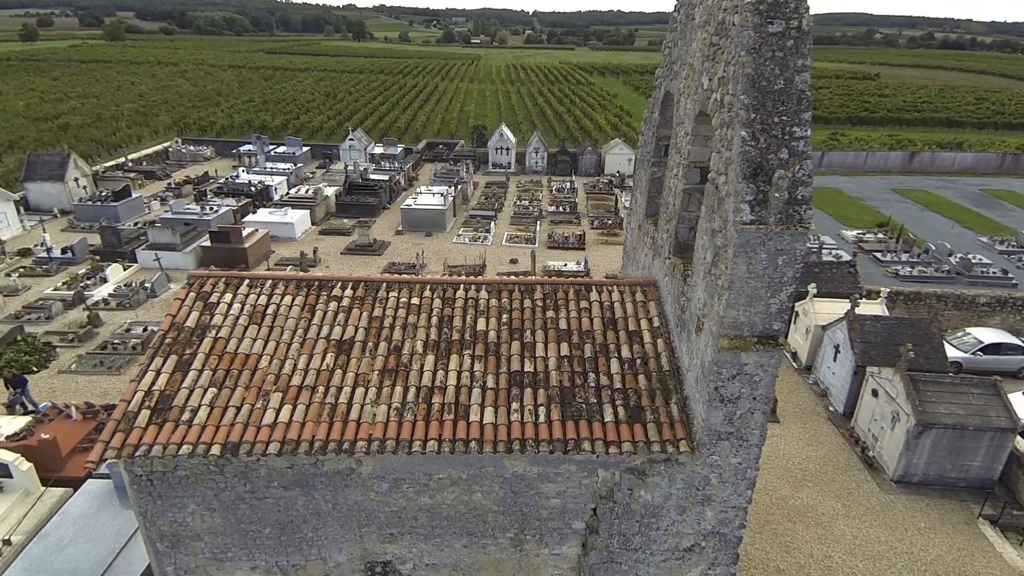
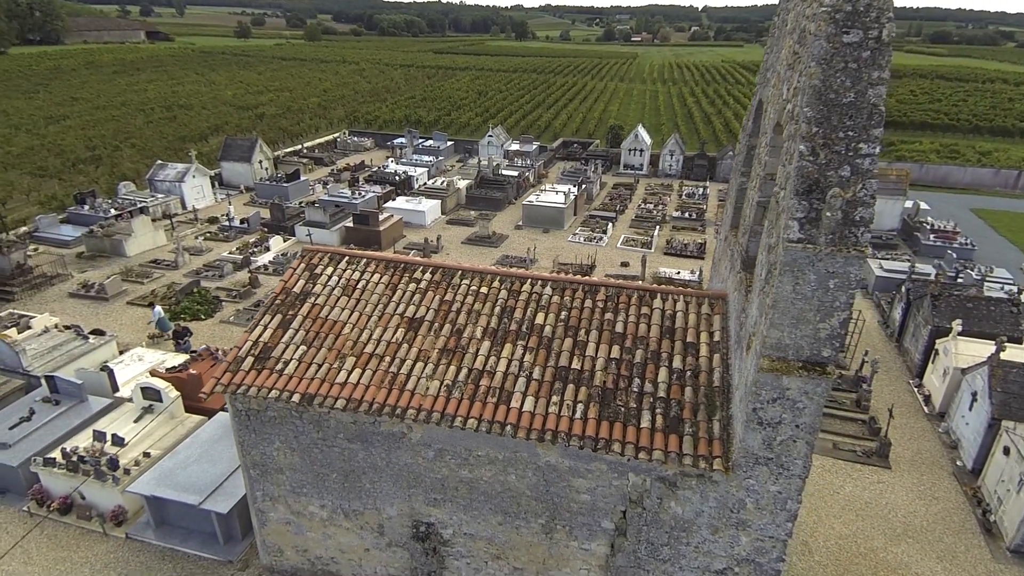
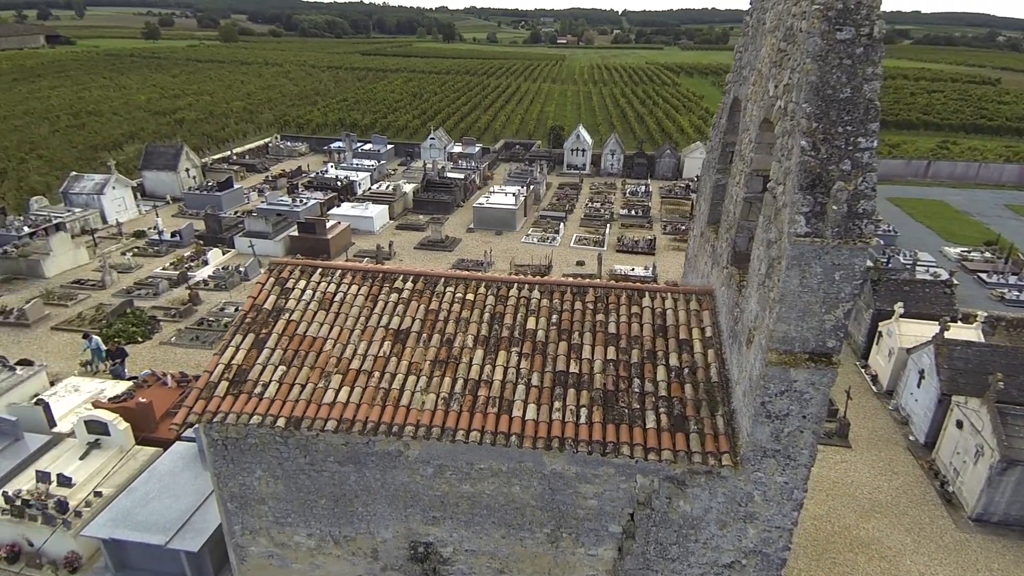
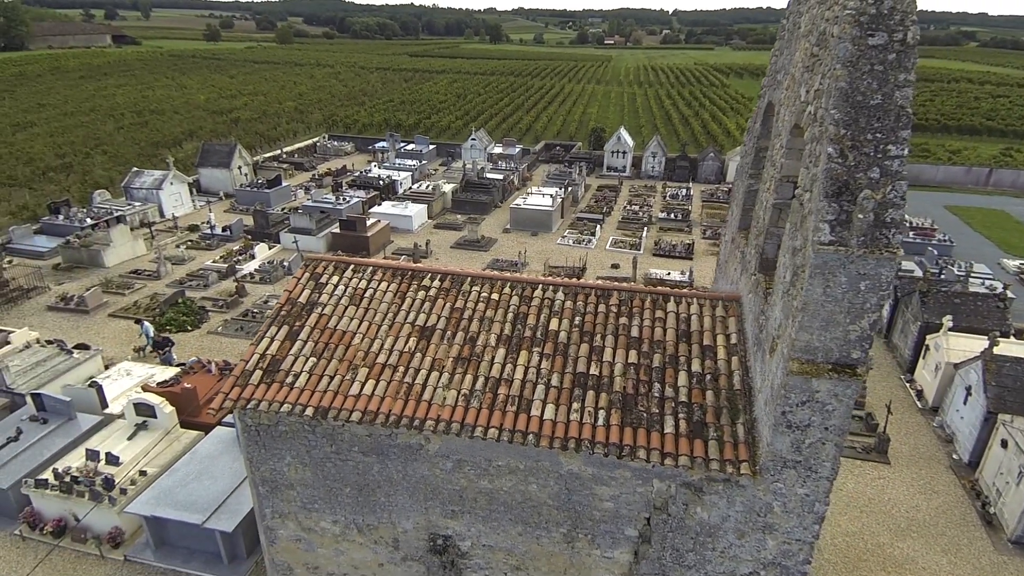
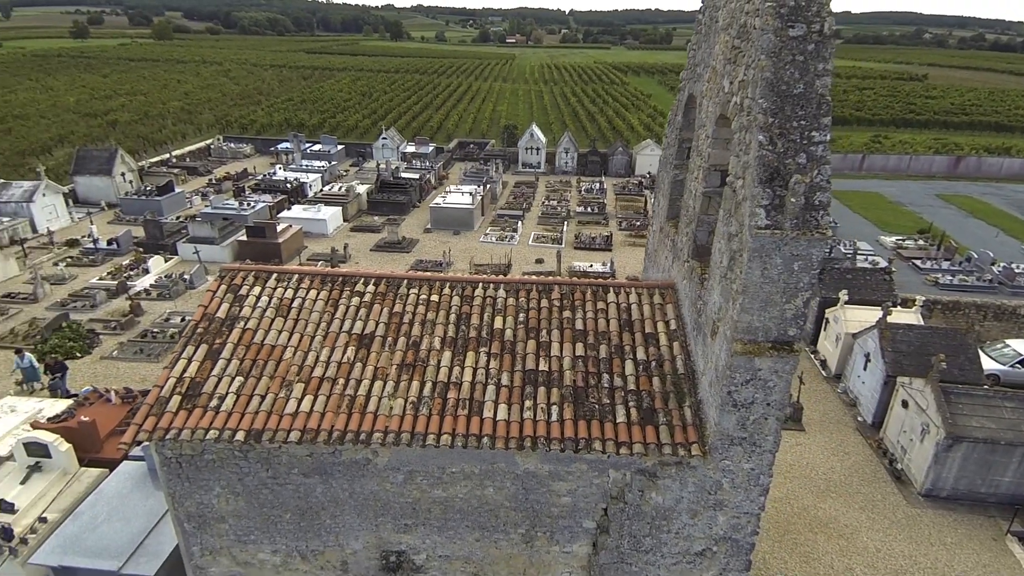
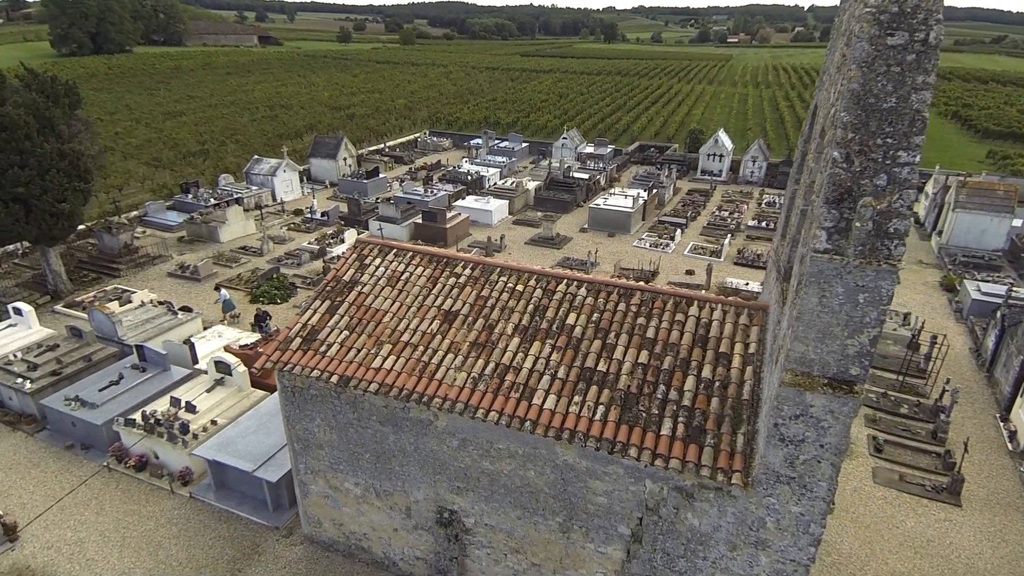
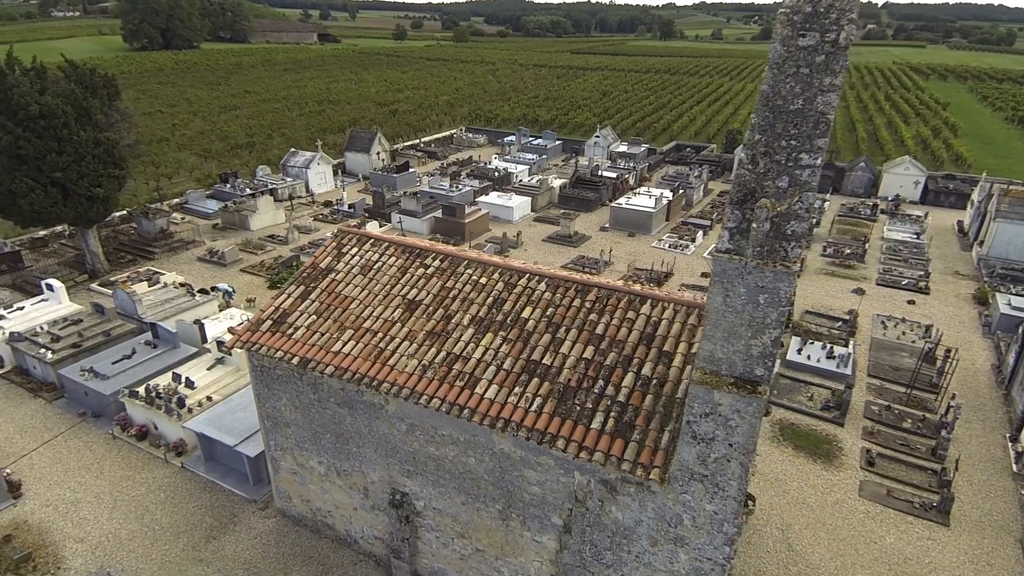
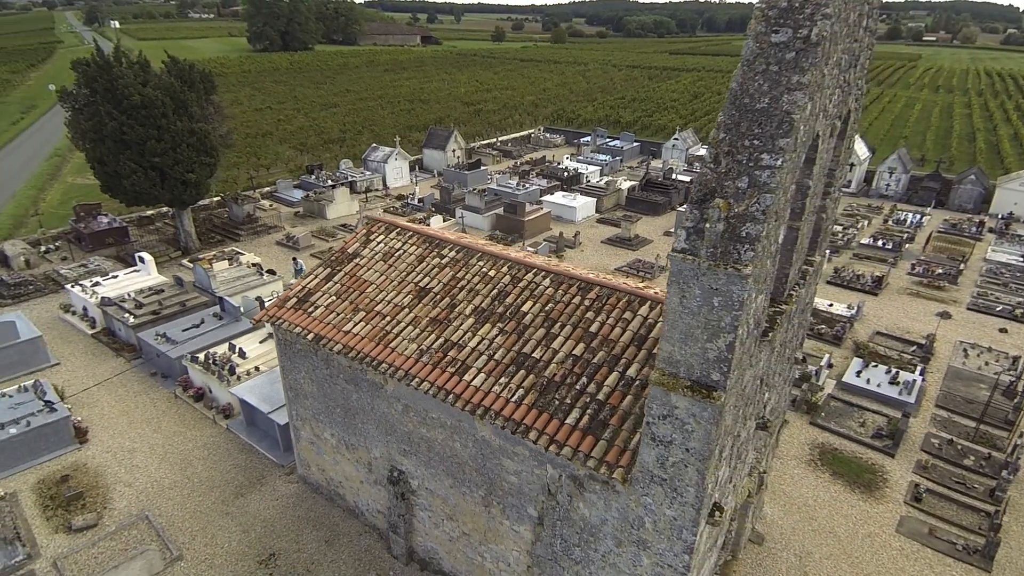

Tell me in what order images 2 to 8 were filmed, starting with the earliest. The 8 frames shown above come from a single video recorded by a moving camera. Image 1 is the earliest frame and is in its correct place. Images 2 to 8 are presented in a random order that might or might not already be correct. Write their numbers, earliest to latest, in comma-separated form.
5, 3, 4, 2, 6, 7, 8
